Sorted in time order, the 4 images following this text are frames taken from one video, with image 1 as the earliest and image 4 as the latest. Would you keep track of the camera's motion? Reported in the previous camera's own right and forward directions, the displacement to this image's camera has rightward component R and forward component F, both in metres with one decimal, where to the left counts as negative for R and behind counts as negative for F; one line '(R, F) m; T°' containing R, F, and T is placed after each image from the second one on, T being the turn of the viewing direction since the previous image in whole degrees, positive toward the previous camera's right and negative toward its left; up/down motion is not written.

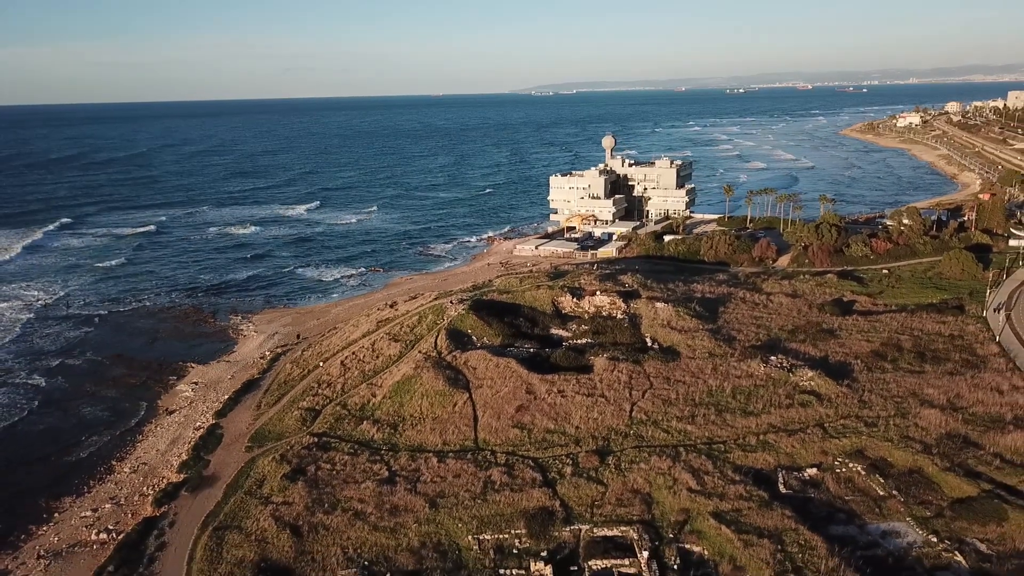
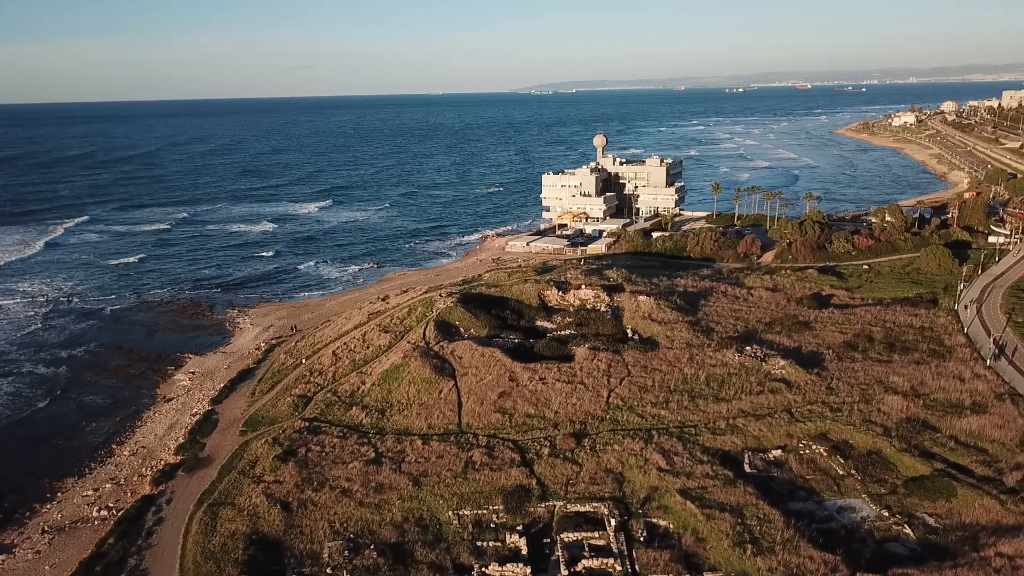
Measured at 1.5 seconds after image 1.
(+0.9, -1.5) m; 0°
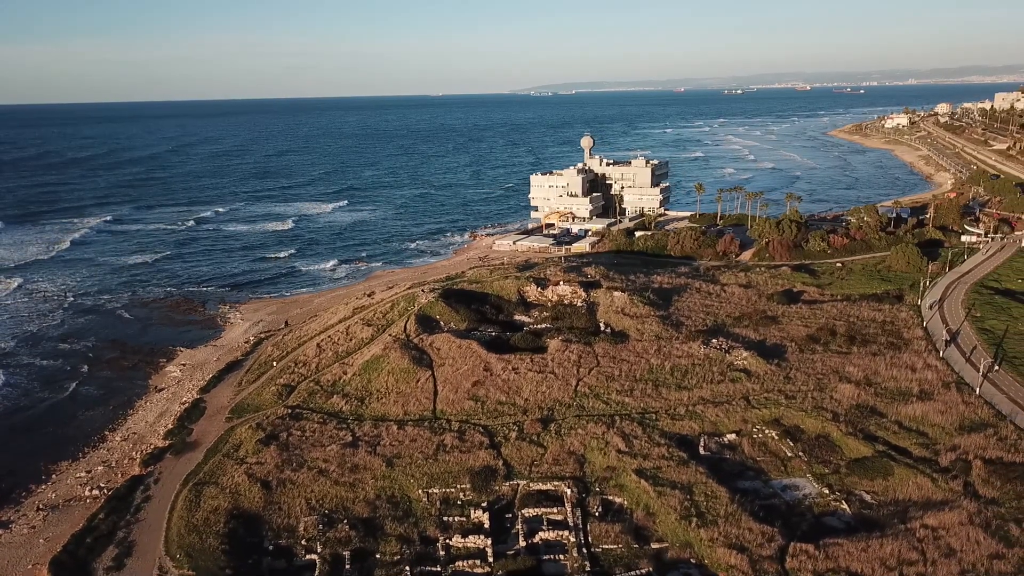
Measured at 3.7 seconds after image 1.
(+1.5, -1.8) m; 0°
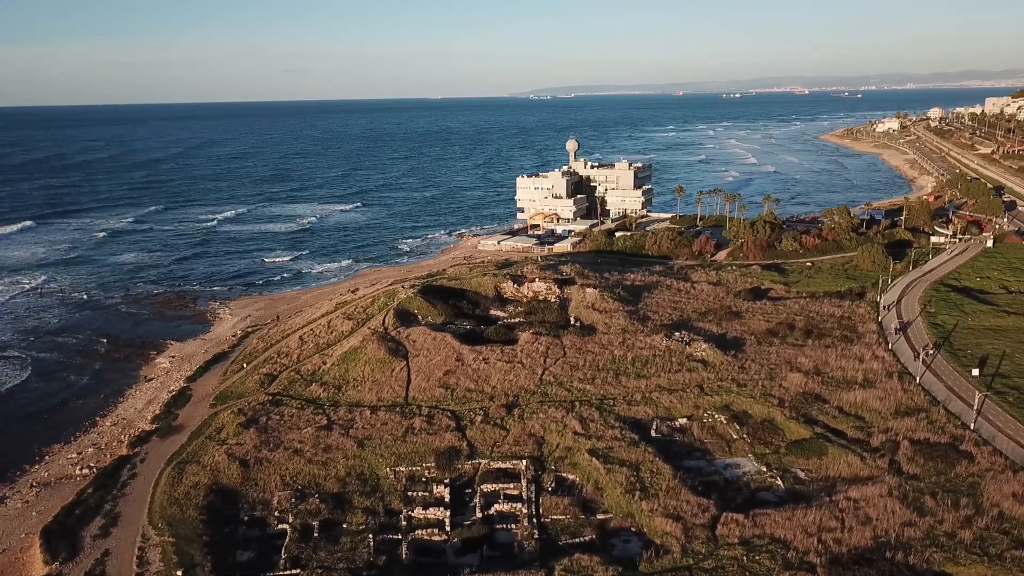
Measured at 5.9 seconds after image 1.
(+1.7, -2.1) m; 0°
